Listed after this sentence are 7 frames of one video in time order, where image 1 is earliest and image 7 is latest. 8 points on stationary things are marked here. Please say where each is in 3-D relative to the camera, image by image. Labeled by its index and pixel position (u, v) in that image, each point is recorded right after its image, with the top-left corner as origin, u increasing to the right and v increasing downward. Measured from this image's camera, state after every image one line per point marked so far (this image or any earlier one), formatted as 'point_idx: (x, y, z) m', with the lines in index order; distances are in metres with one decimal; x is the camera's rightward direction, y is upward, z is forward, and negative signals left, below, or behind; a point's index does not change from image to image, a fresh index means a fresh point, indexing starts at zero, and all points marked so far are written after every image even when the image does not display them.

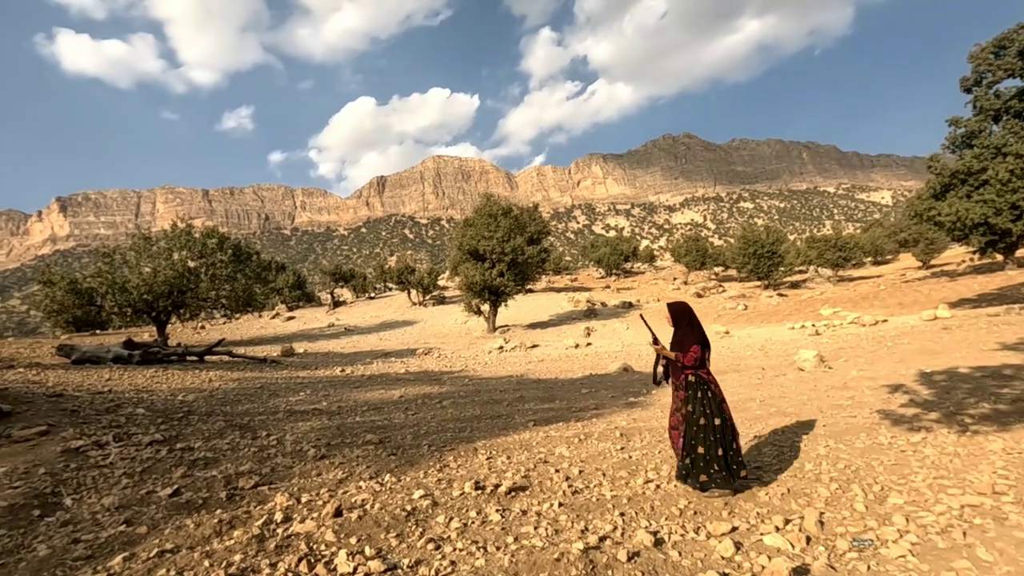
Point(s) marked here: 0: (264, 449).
0: (-3.5, -2.3, +7.5) m
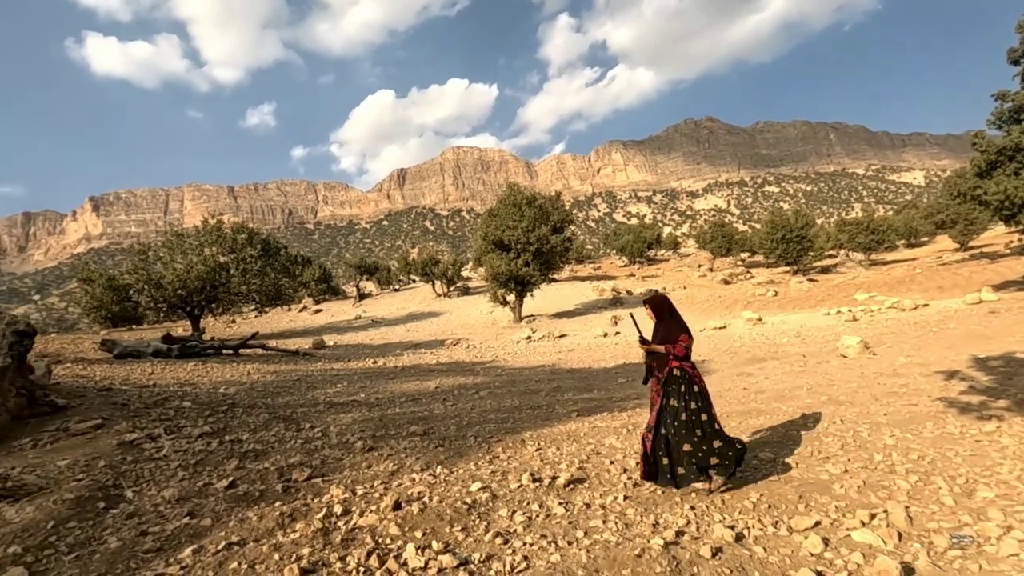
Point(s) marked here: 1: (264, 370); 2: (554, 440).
0: (-2.9, -2.2, +7.6) m
1: (-7.3, -2.4, +15.9) m
2: (+0.5, -1.9, +6.6) m
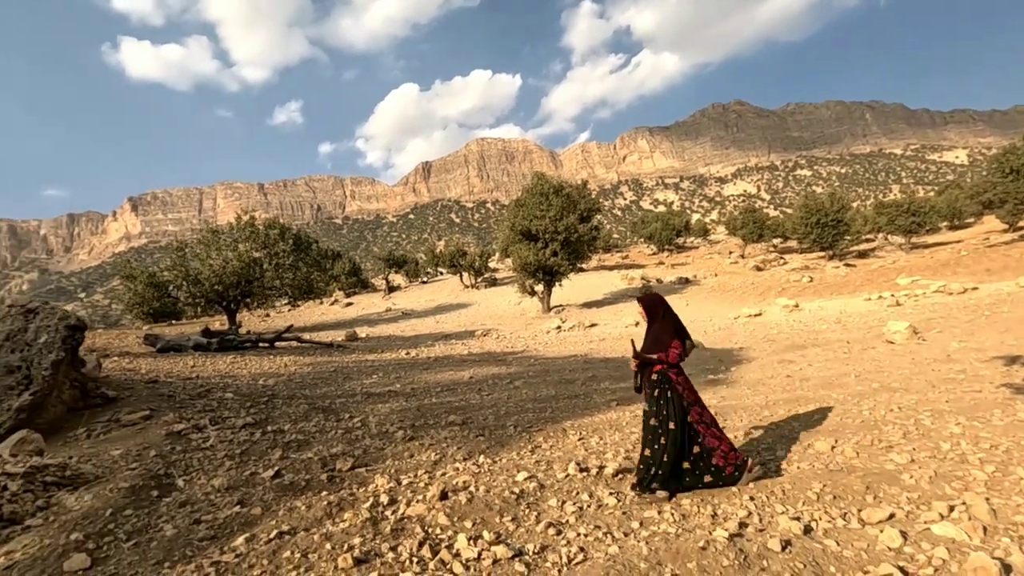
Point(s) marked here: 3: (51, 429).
0: (-2.3, -2.0, +7.6) m
1: (-6.4, -2.2, +16.1) m
2: (+1.0, -1.7, +6.5) m
3: (-6.1, -1.9, +7.1) m
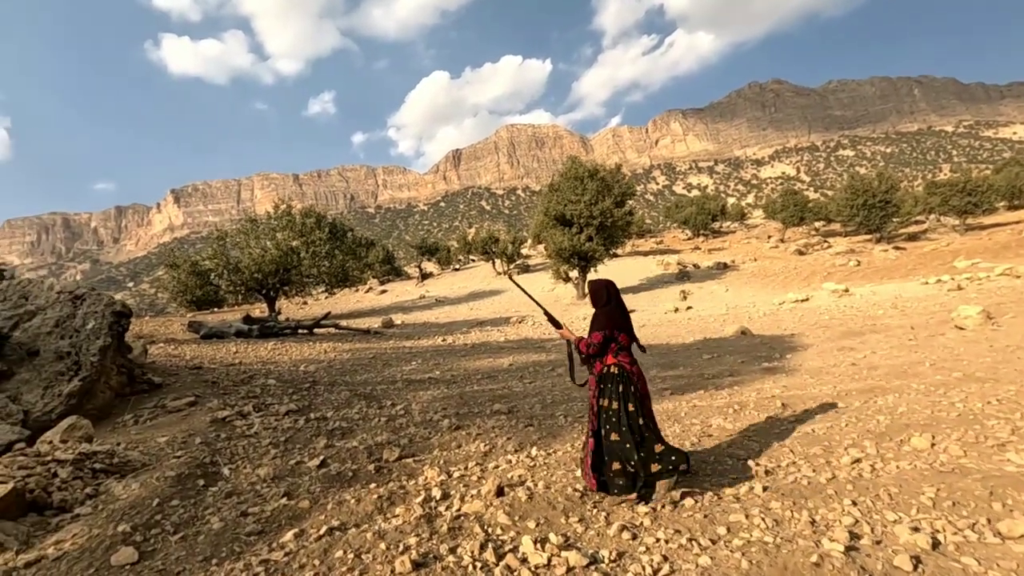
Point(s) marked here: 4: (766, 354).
0: (-1.6, -1.8, +7.4) m
1: (-5.2, -1.8, +16.2) m
2: (+1.6, -1.5, +6.1) m
3: (-5.5, -1.7, +7.1) m
4: (+5.3, -1.4, +11.1) m
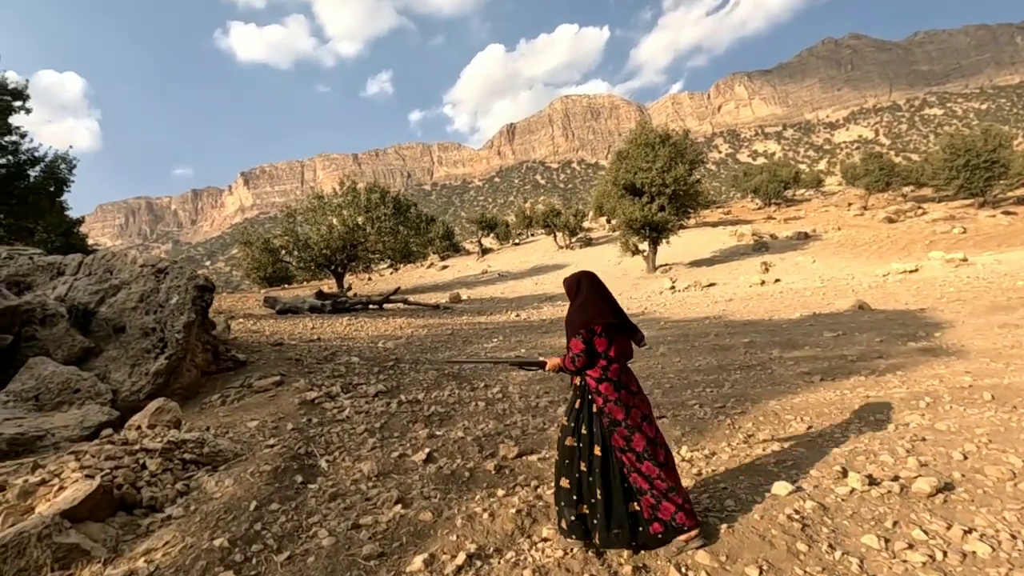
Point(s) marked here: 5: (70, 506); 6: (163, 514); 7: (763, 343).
0: (-0.2, -1.4, +6.7) m
1: (-2.9, -1.0, +15.7) m
2: (+2.9, -1.2, +4.9) m
3: (-4.1, -1.3, +6.7) m
4: (+7.0, -0.8, +9.6) m
5: (-2.9, -1.4, +3.5) m
6: (-2.5, -1.6, +3.9) m
7: (+4.5, -1.0, +9.6) m
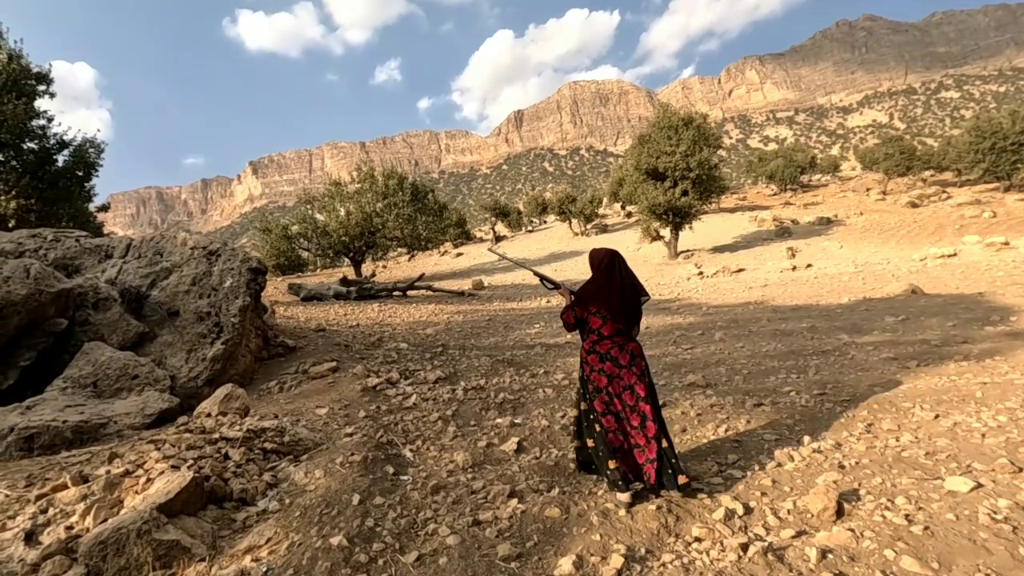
0: (+0.6, -1.2, +6.4) m
1: (-1.9, -0.6, +15.4) m
2: (+3.7, -1.0, +4.6) m
3: (-3.3, -1.1, +6.5) m
4: (+7.9, -0.5, +9.2) m
5: (-2.1, -1.3, +3.3) m
6: (-1.7, -1.5, +3.6) m
7: (+5.4, -0.7, +9.2) m
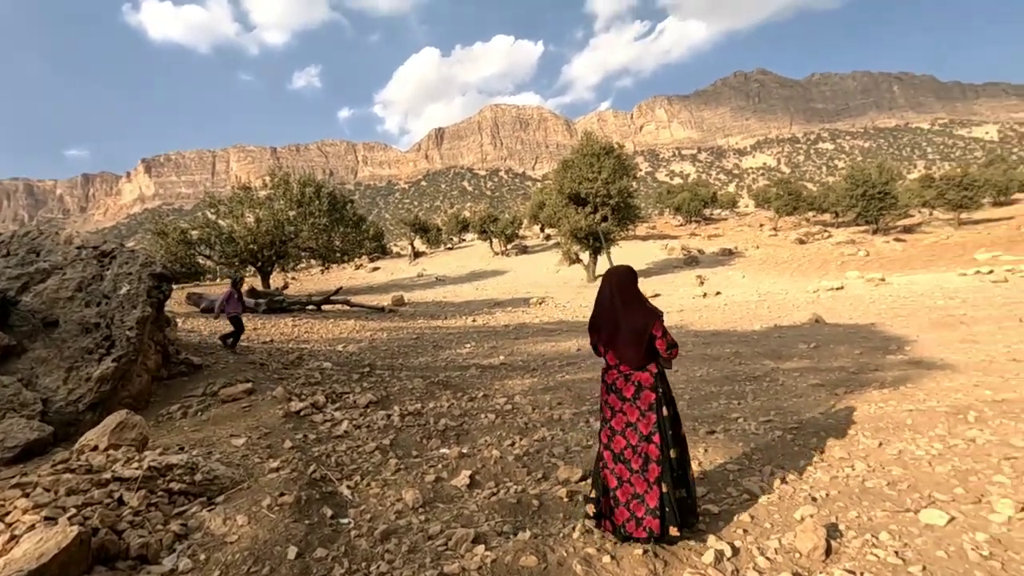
0: (0.0, -1.4, +6.0) m
1: (-3.9, -1.0, +14.6) m
2: (+3.3, -1.2, +4.8) m
3: (-3.9, -1.2, +5.5) m
4: (+6.8, -1.1, +10.0) m
5: (-2.3, -1.3, +2.5) m
6: (-1.9, -1.5, +2.9) m
7: (+4.3, -1.2, +9.6) m
